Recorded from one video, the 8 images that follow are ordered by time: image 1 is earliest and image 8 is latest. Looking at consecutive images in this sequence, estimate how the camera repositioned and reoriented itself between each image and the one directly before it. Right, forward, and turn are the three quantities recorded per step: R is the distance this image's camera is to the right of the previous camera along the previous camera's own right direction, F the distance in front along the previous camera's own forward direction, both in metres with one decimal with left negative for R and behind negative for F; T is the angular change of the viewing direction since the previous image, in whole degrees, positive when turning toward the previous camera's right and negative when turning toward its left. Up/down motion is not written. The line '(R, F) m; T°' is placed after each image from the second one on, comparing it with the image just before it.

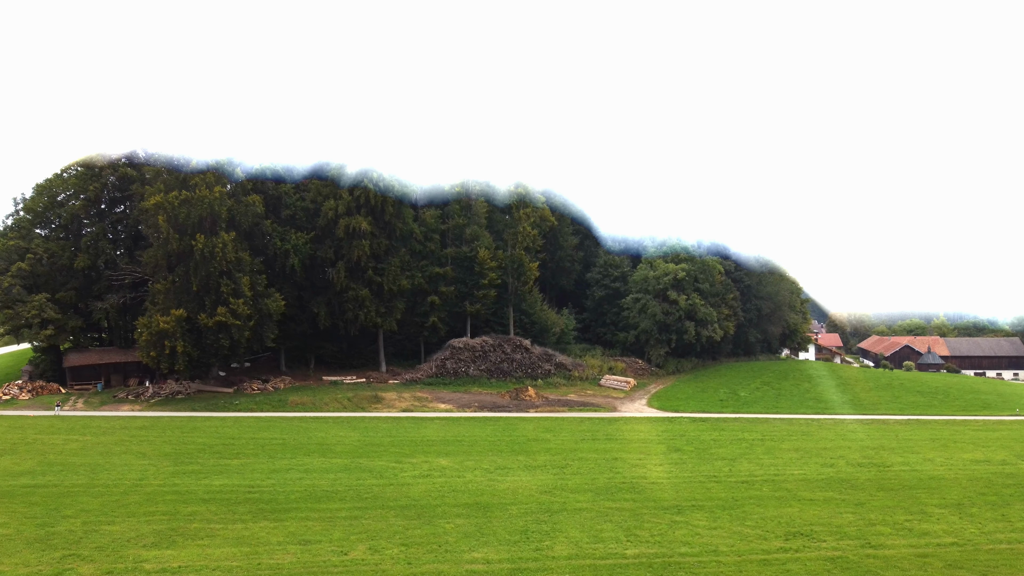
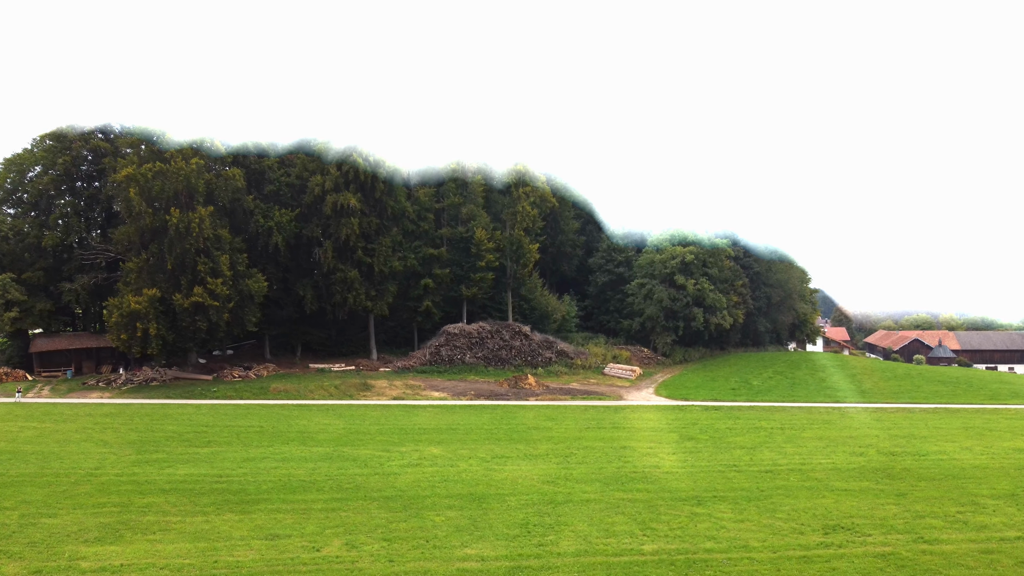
(0.0, +2.2) m; 0°
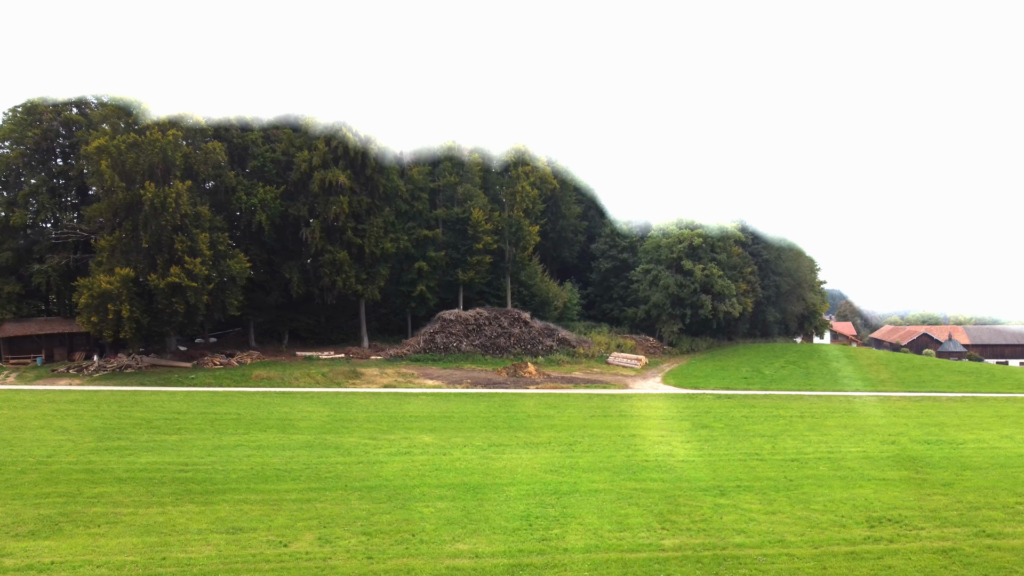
(0.0, +1.9) m; 0°
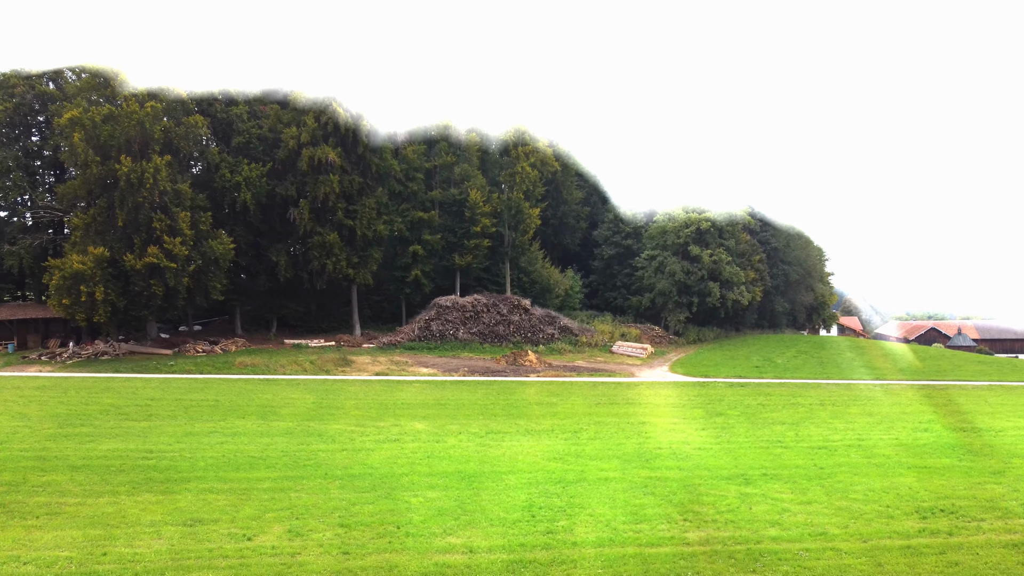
(0.0, +1.6) m; 0°
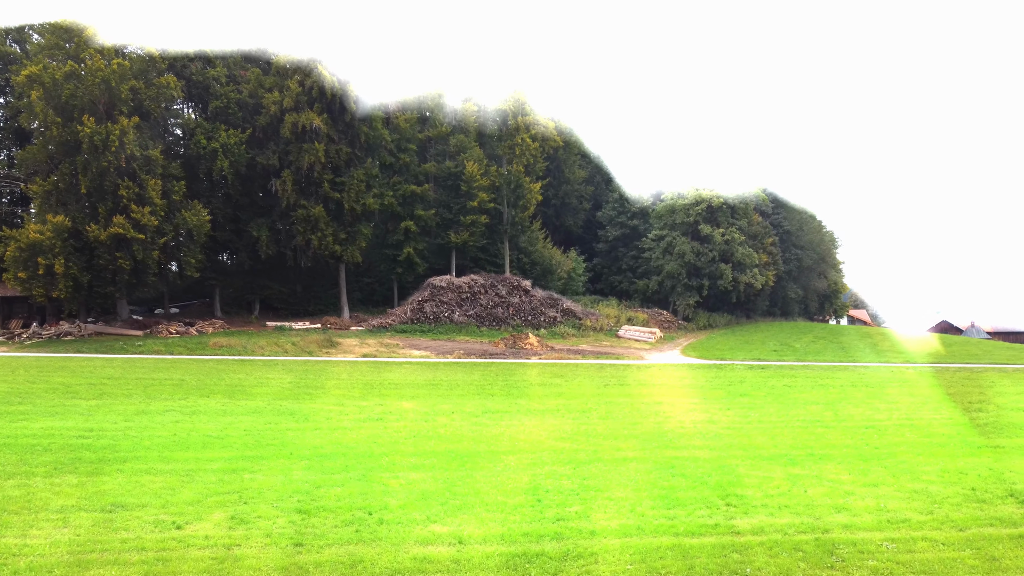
(0.0, +2.2) m; 0°
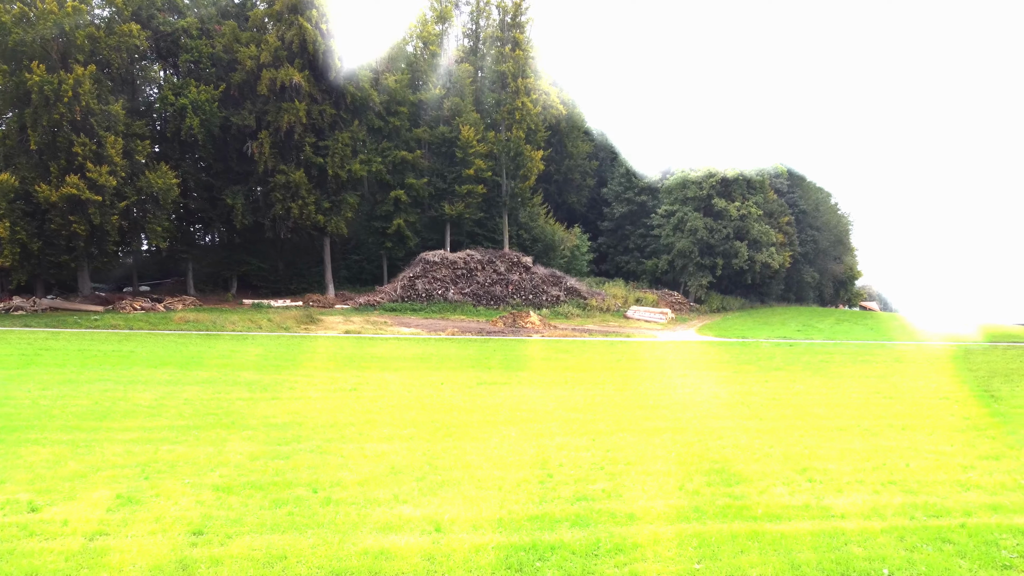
(0.0, +2.5) m; 0°
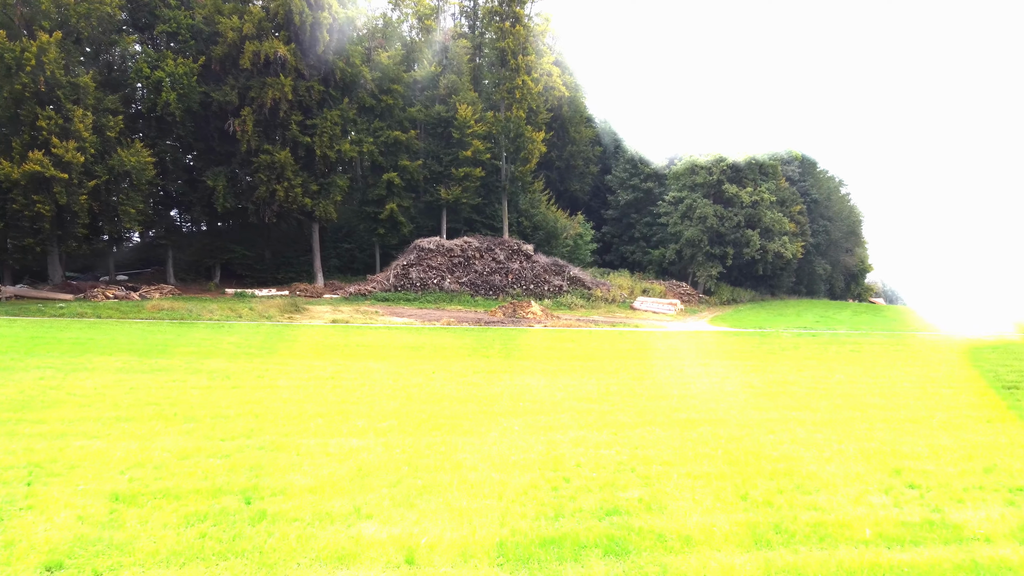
(0.0, +1.6) m; 0°
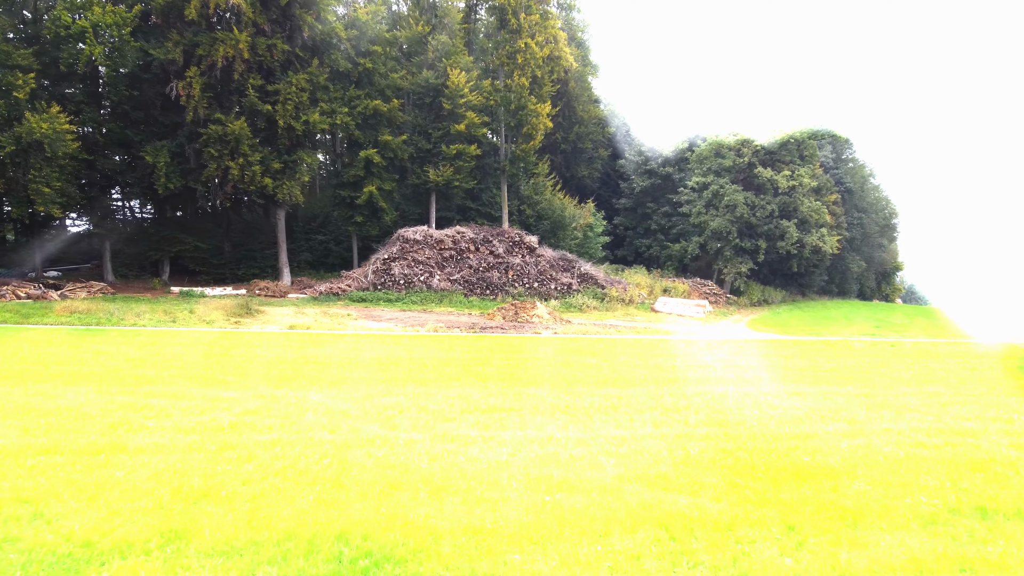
(-0.1, +4.1) m; 0°
